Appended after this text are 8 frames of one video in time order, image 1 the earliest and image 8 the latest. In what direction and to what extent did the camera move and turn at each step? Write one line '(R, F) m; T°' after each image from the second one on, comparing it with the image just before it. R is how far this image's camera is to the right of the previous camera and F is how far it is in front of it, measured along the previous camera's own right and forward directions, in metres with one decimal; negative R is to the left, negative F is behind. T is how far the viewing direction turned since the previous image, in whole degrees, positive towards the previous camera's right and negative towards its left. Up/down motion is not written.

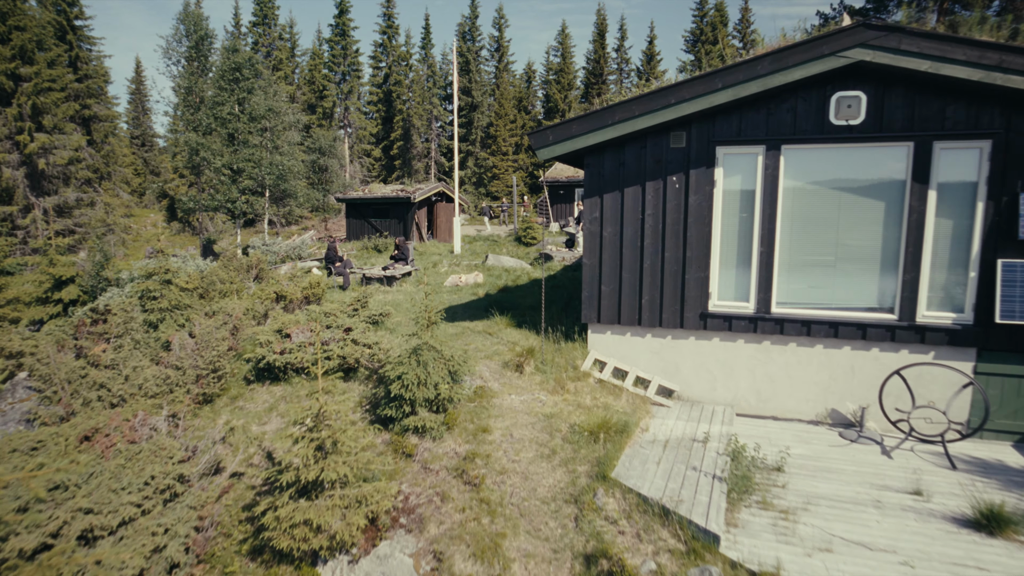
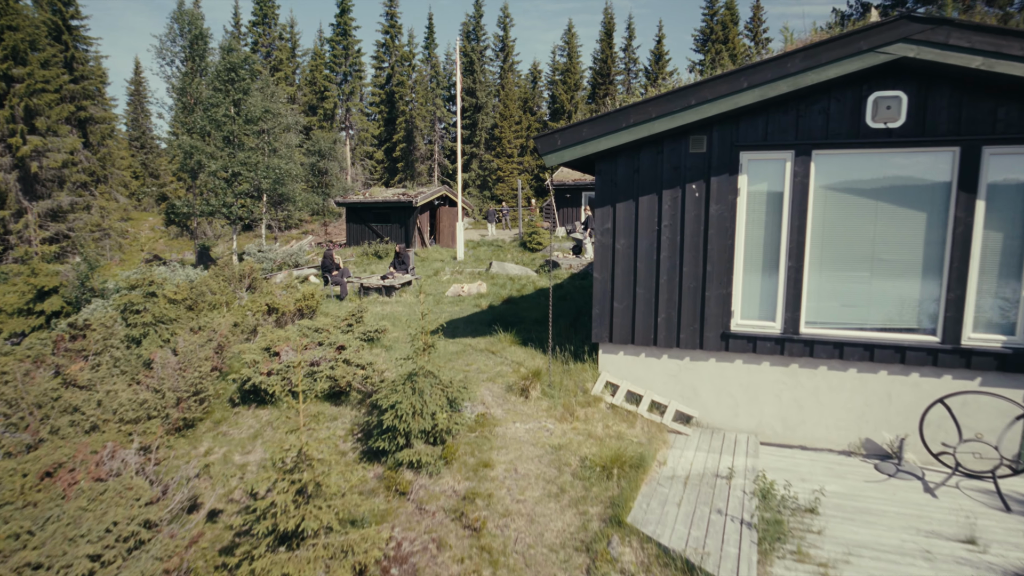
(0.0, +0.7) m; 0°
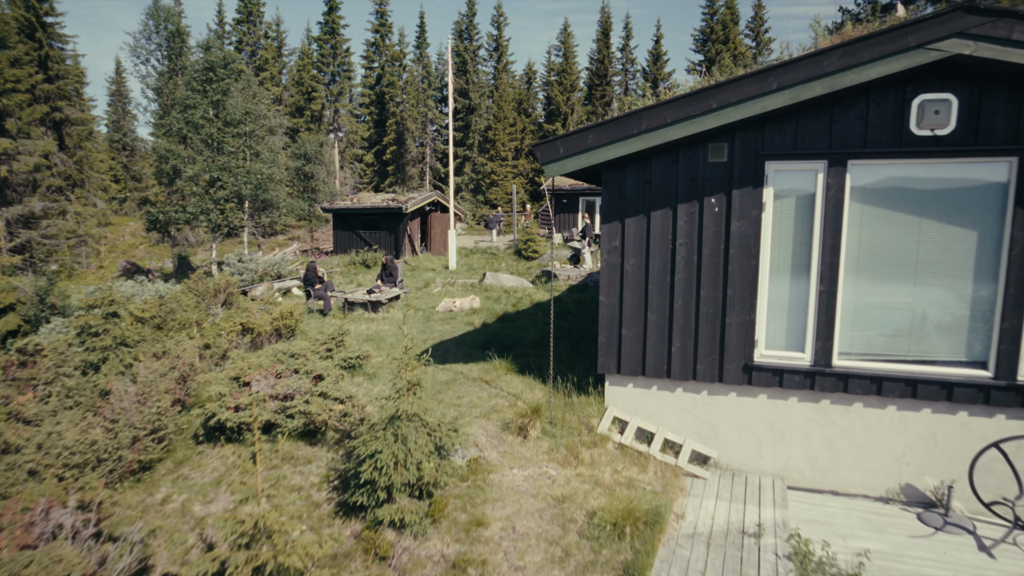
(0.0, +1.0) m; +1°
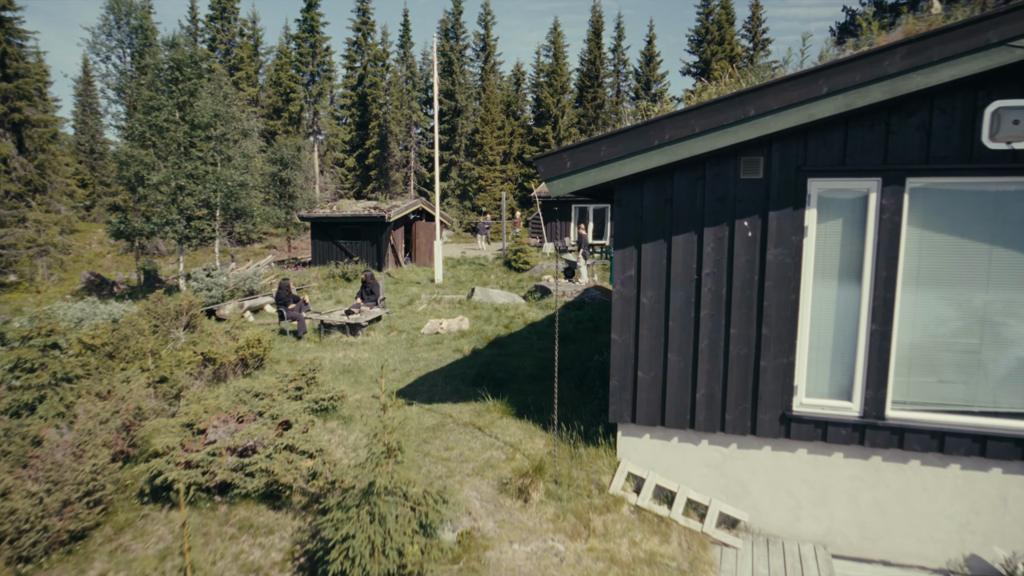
(-0.1, +1.1) m; +1°
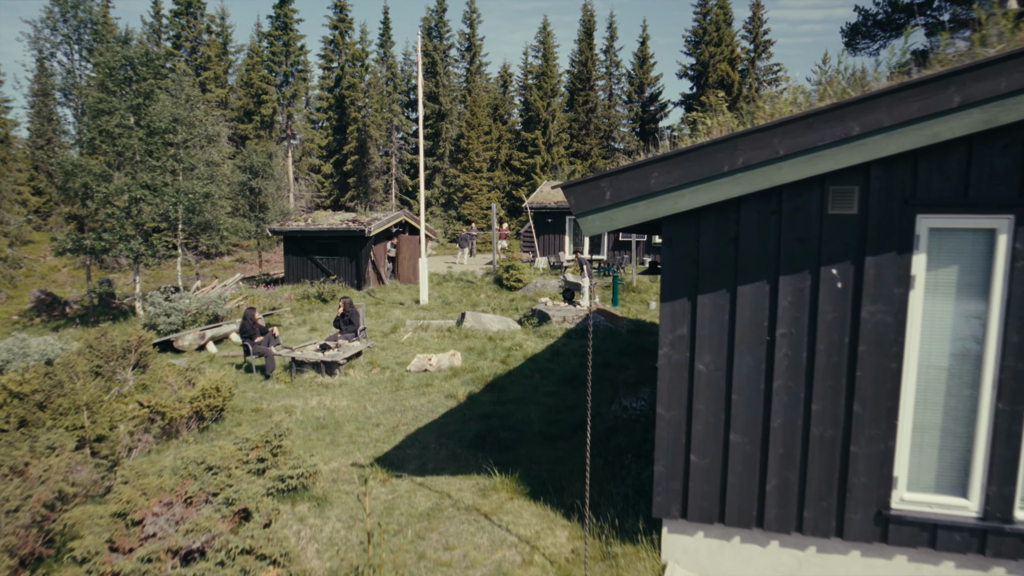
(-0.3, +1.5) m; +2°
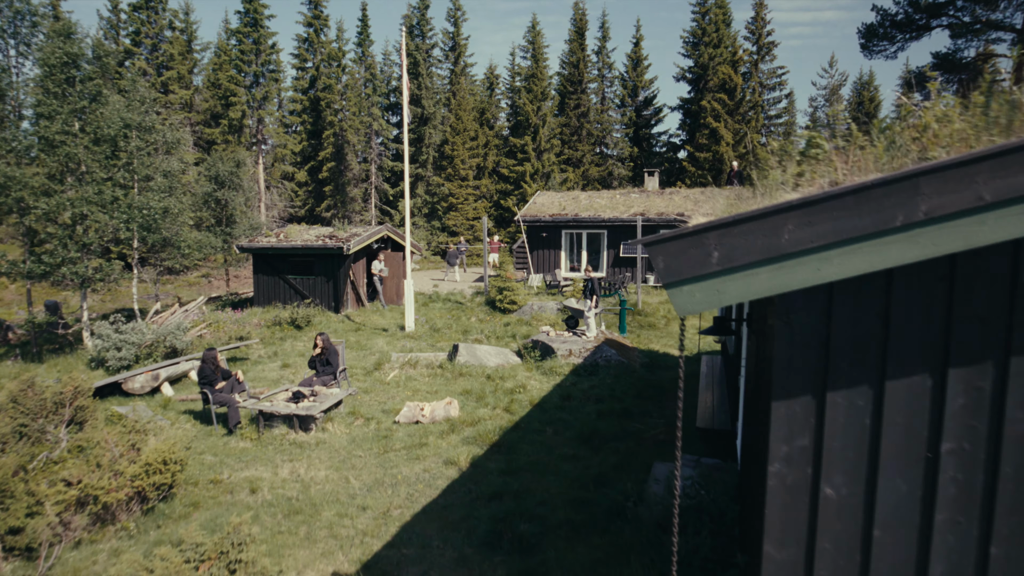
(-0.4, +1.6) m; +2°
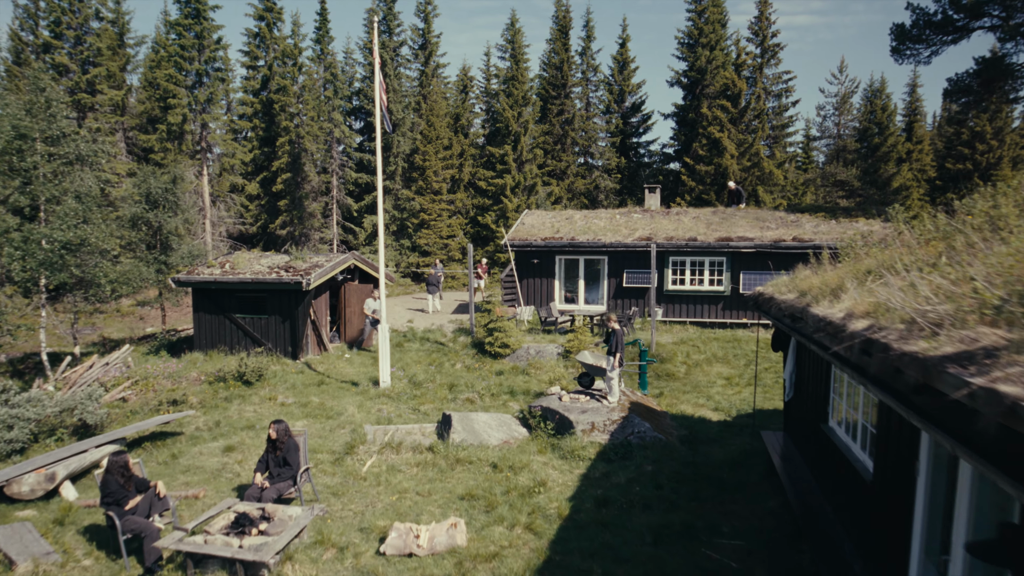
(-0.7, +2.6) m; +3°
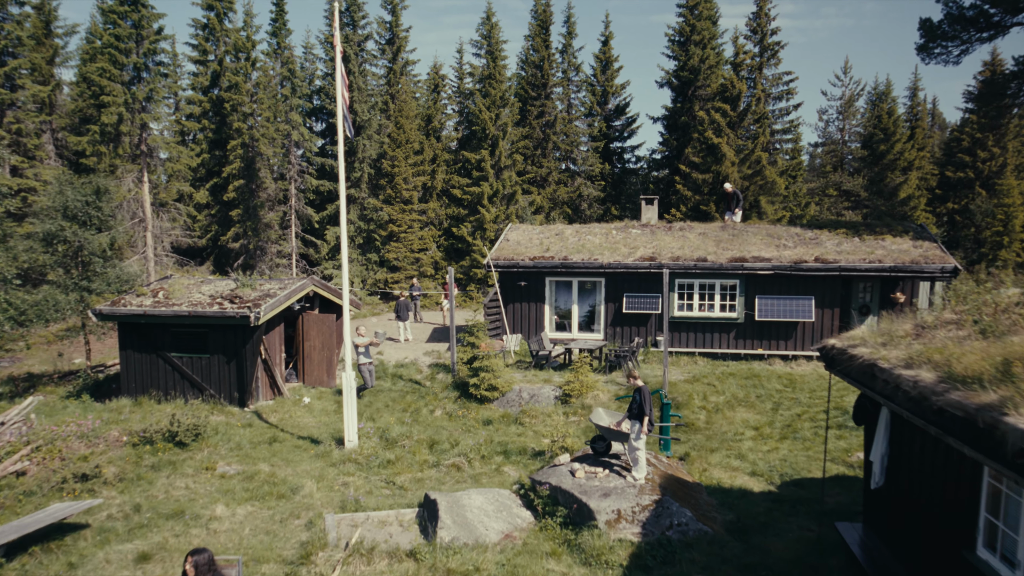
(-0.4, +2.1) m; +3°
